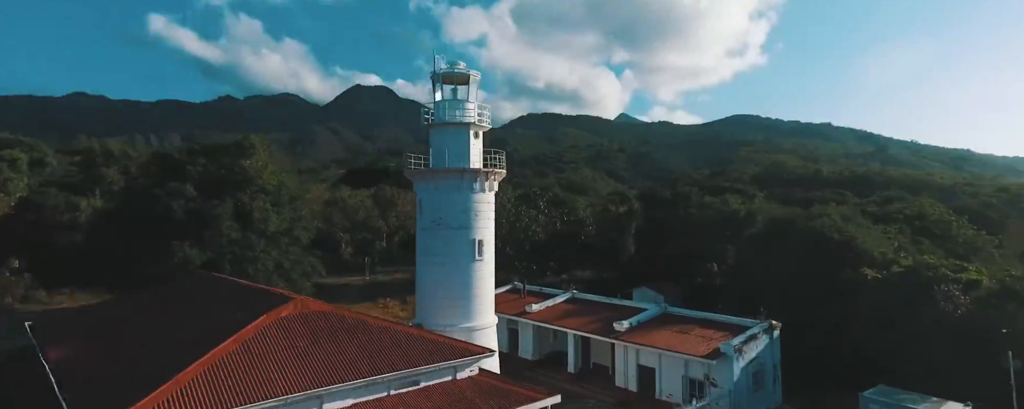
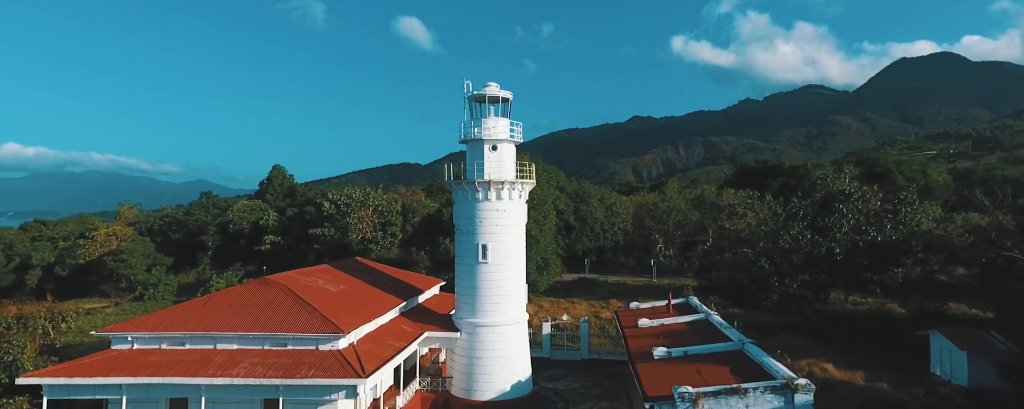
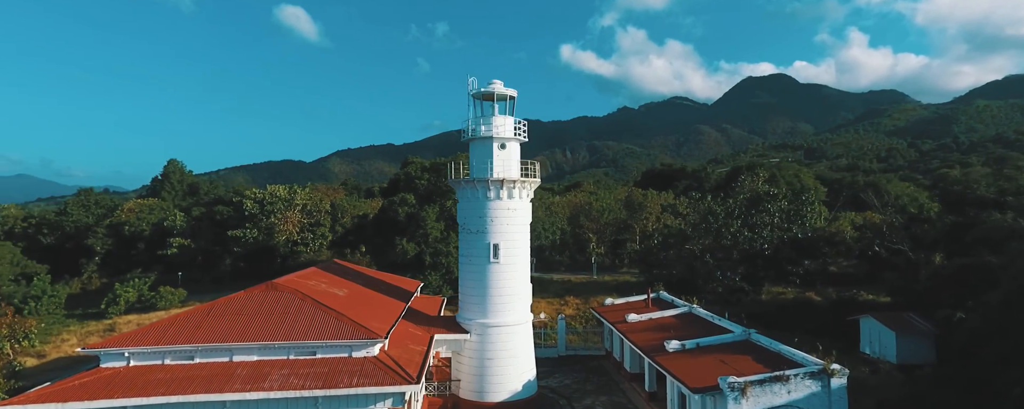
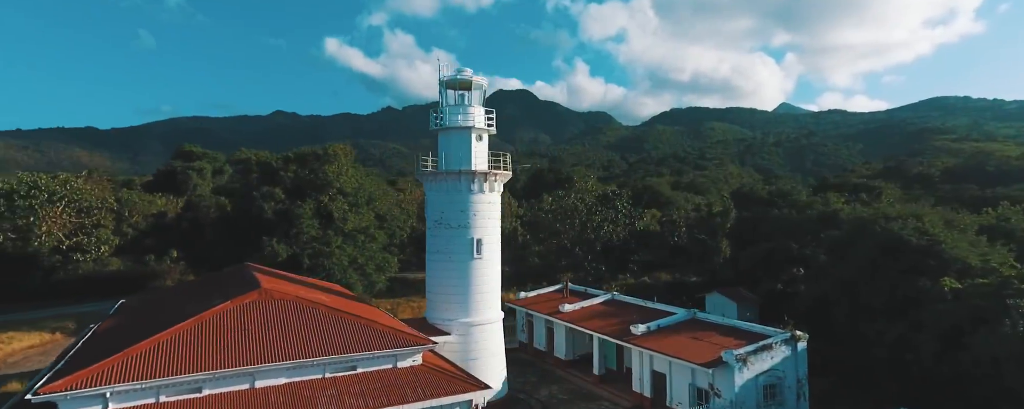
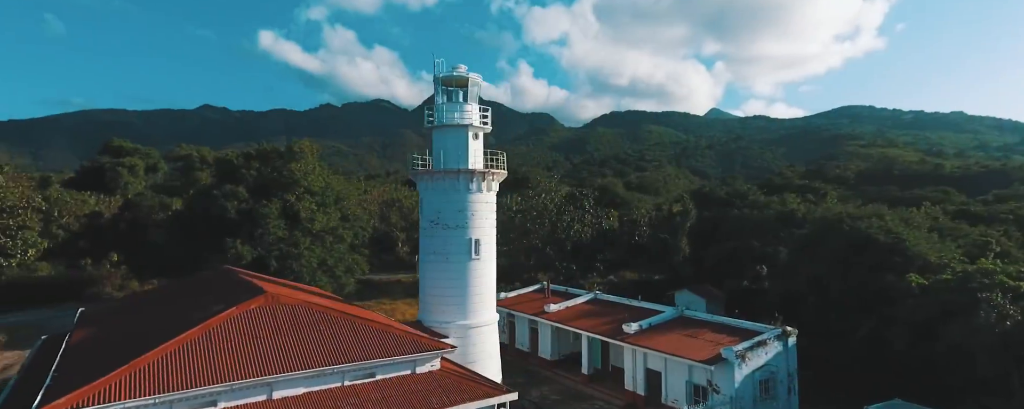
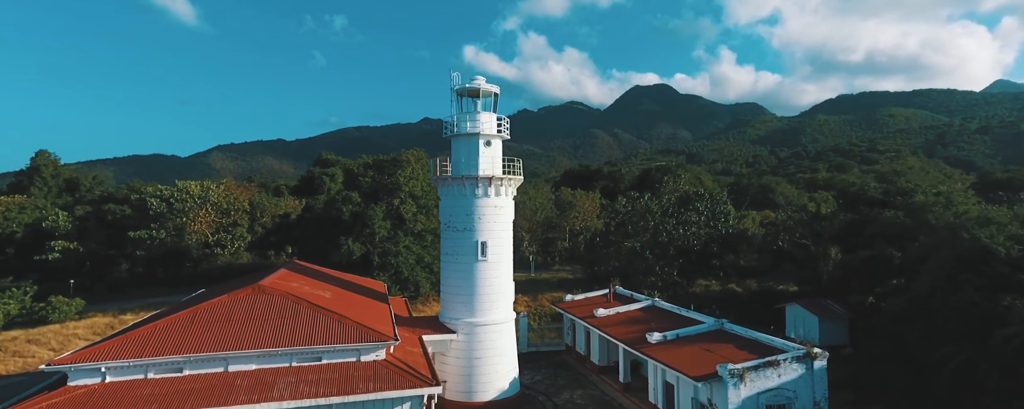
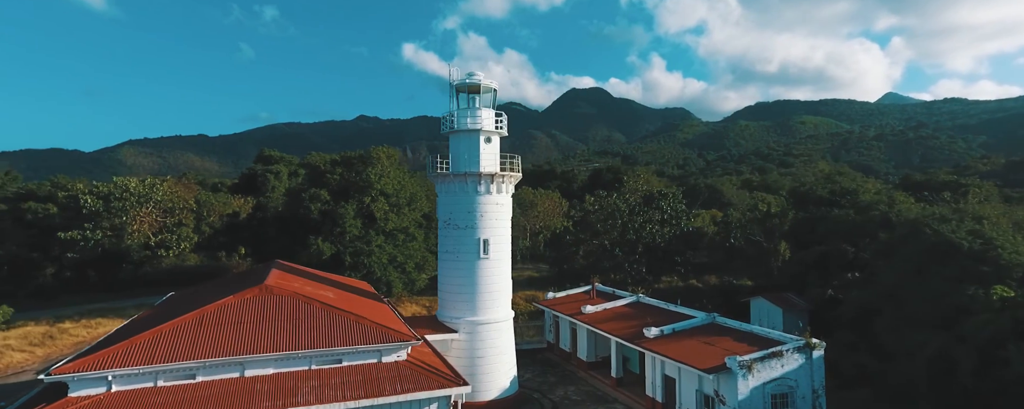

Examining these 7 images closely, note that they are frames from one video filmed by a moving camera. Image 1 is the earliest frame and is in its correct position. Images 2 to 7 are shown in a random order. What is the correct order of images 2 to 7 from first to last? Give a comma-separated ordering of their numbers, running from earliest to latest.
5, 4, 7, 6, 3, 2
